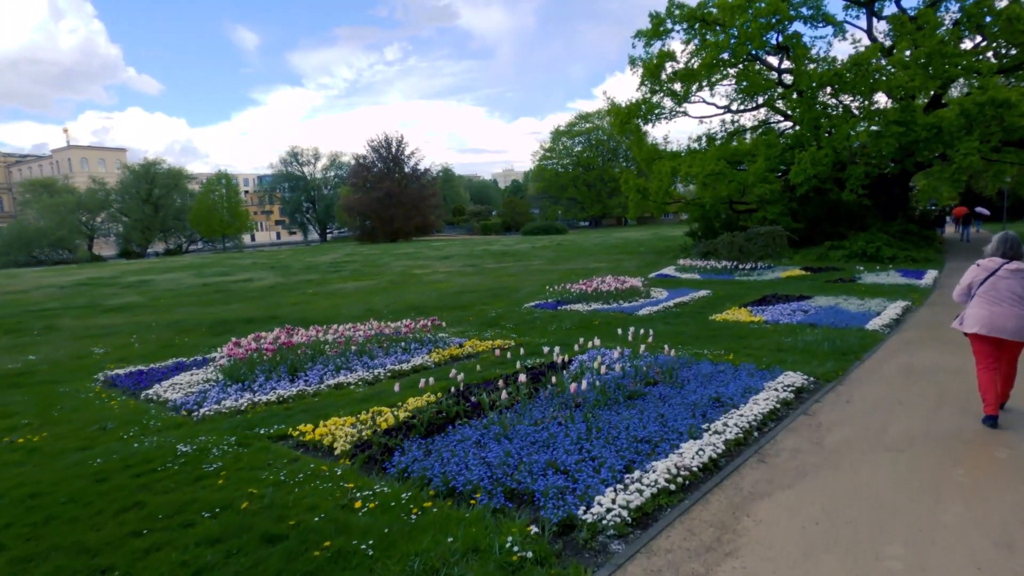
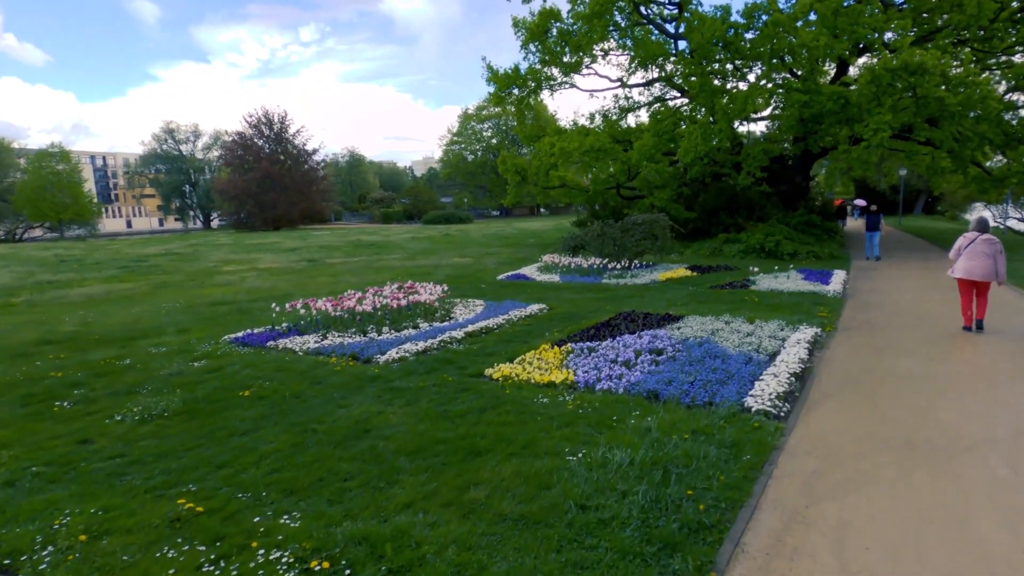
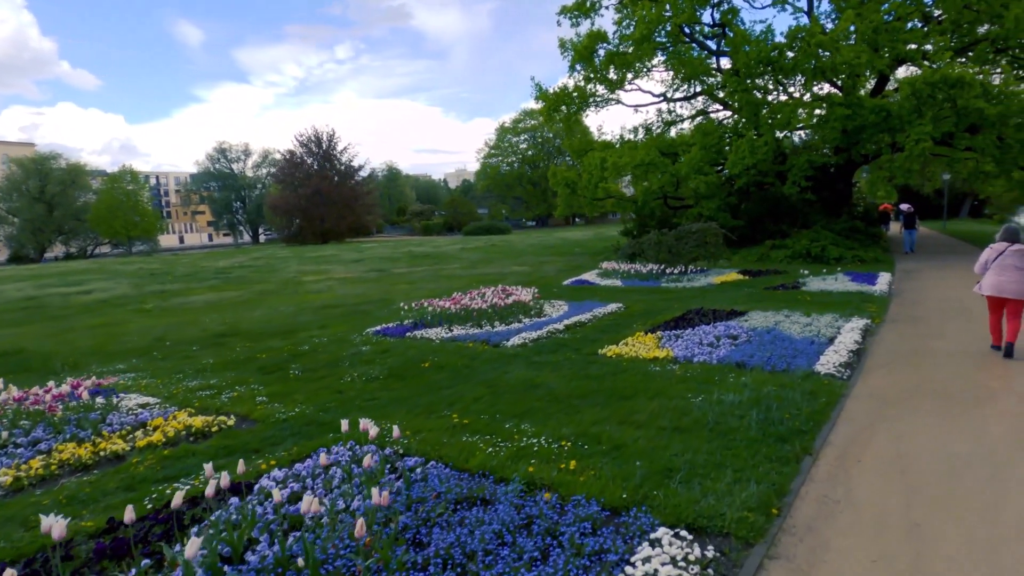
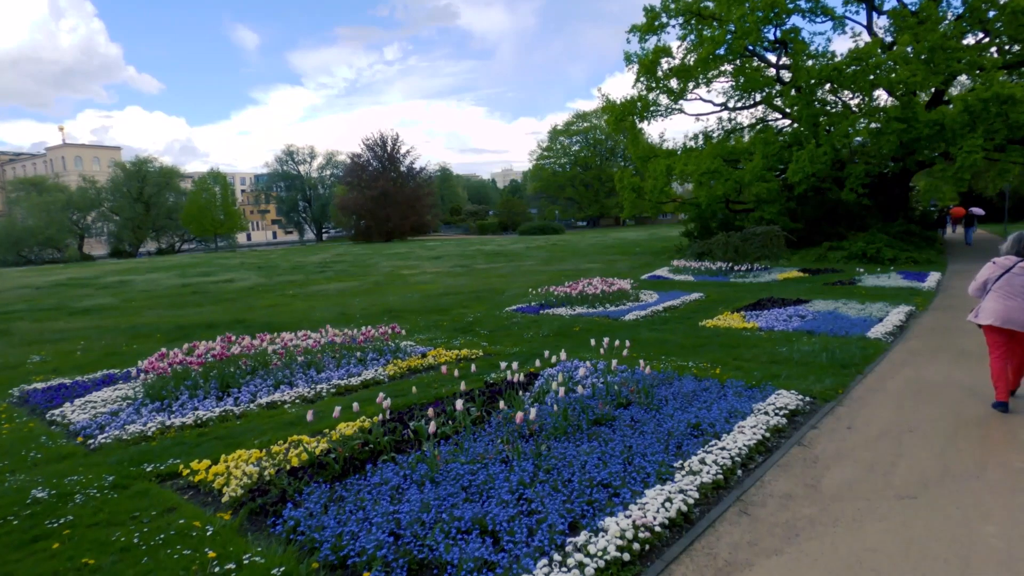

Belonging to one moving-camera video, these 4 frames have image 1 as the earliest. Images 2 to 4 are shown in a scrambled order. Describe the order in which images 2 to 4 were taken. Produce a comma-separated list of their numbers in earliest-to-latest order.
4, 3, 2
